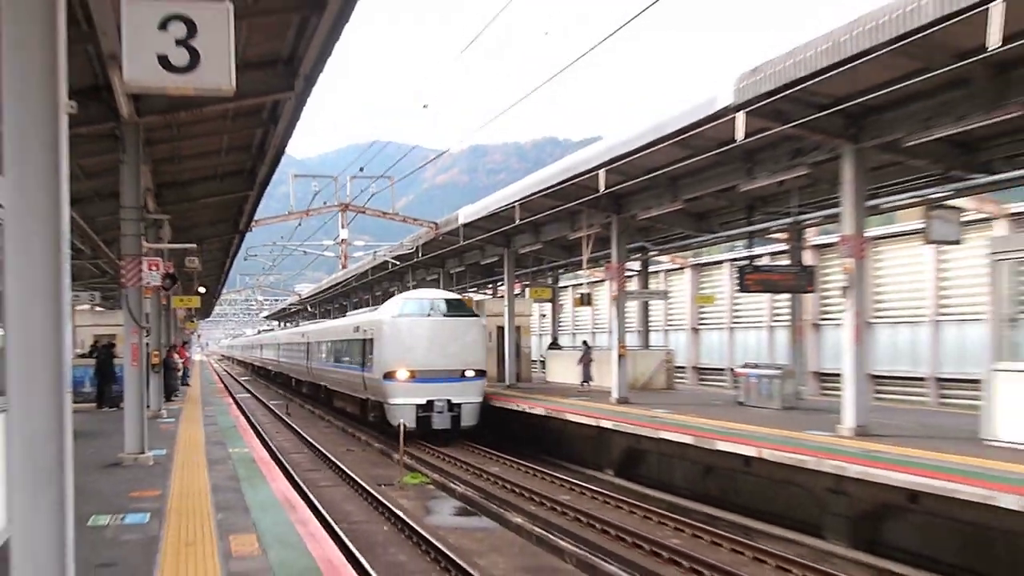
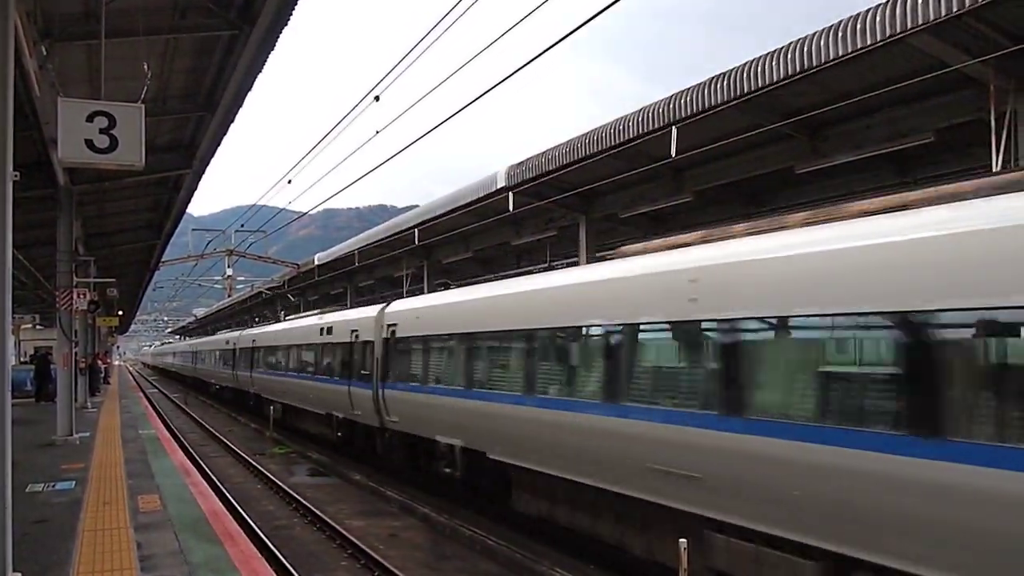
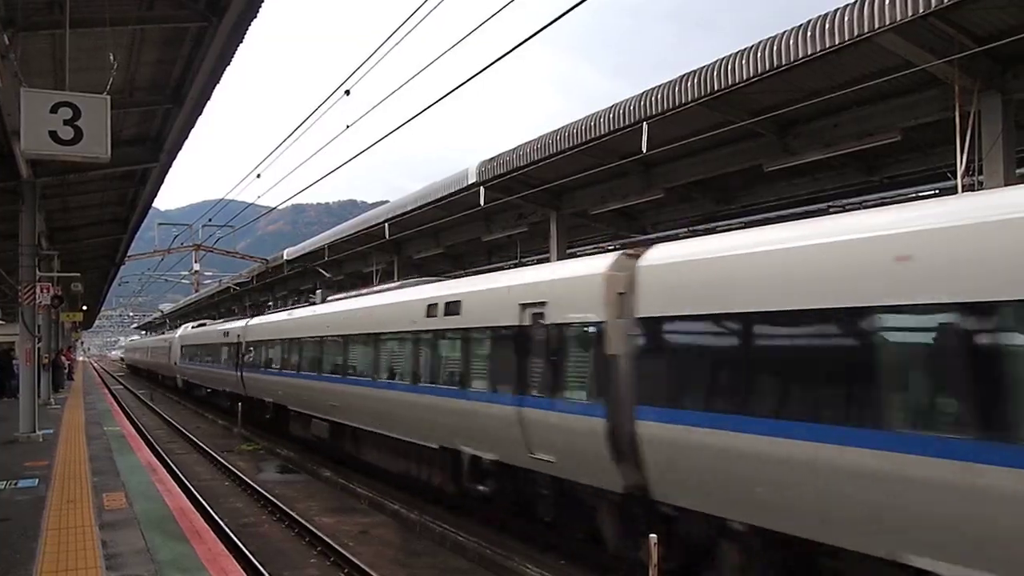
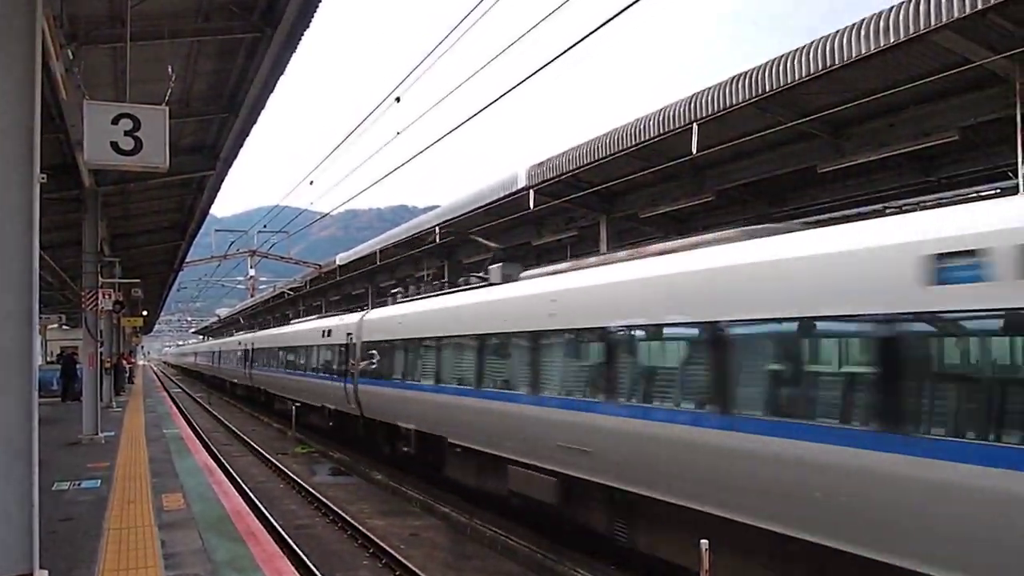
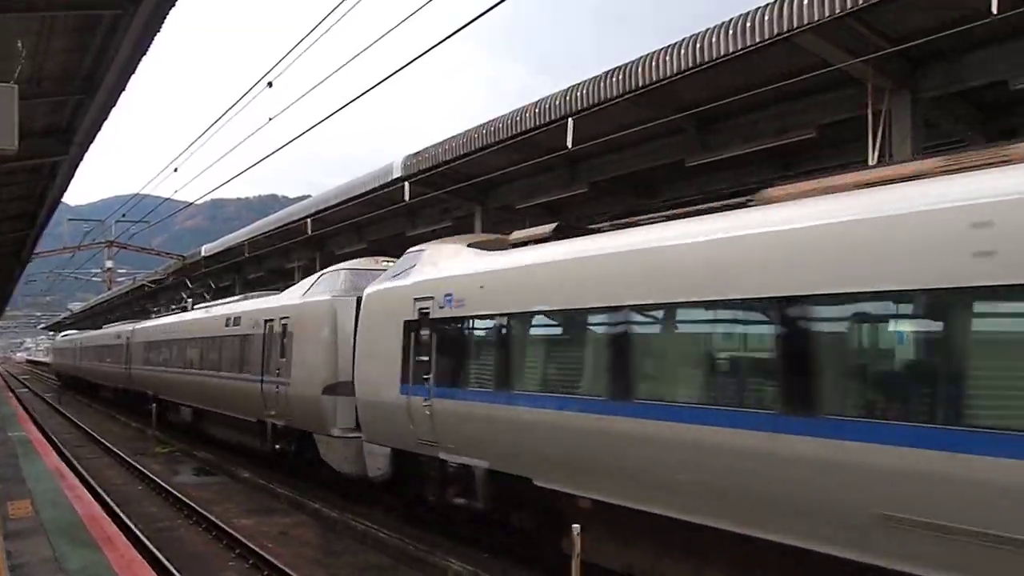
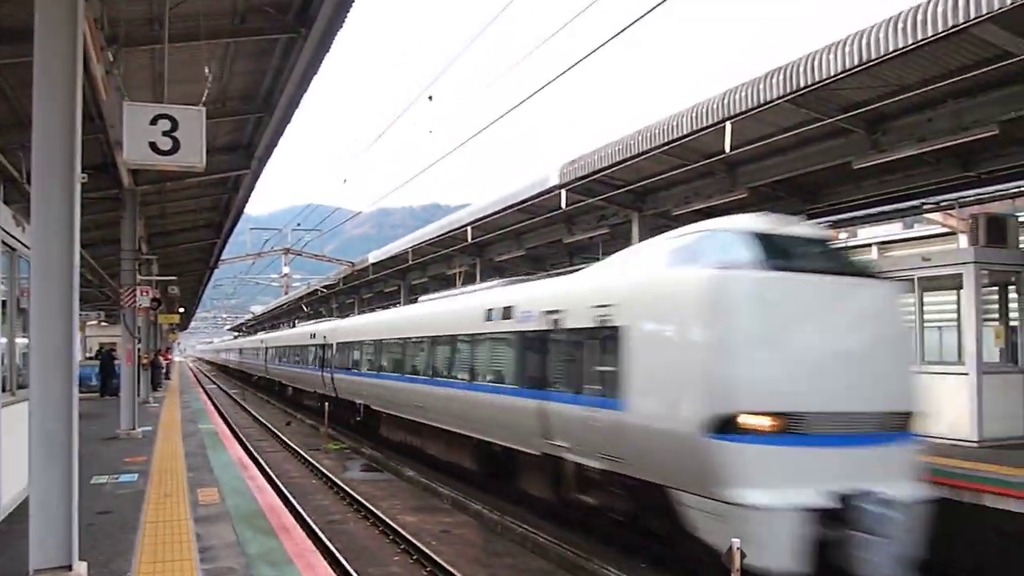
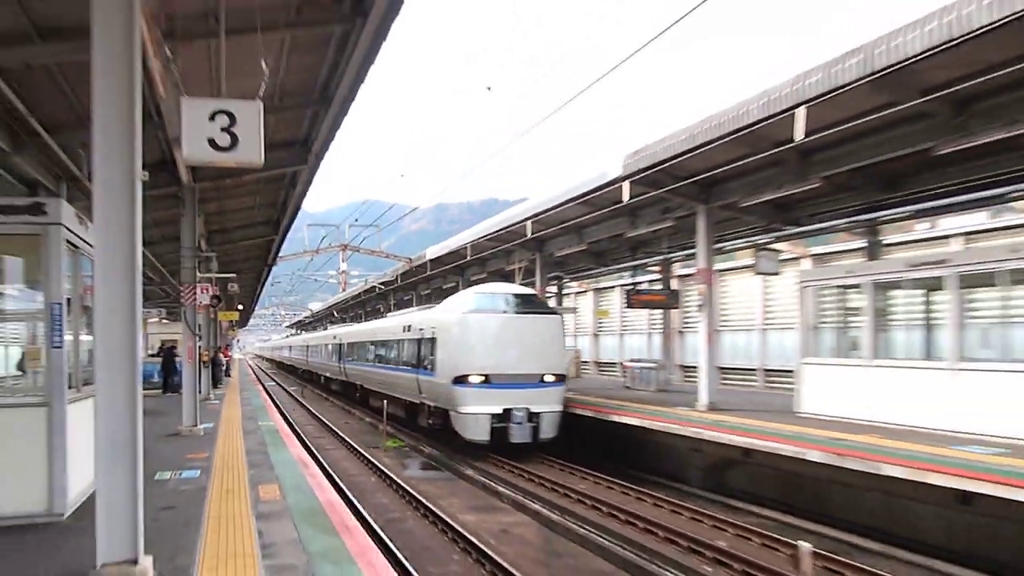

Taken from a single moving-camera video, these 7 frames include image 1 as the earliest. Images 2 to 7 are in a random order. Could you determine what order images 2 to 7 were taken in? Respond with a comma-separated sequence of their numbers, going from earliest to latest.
7, 6, 4, 2, 3, 5
